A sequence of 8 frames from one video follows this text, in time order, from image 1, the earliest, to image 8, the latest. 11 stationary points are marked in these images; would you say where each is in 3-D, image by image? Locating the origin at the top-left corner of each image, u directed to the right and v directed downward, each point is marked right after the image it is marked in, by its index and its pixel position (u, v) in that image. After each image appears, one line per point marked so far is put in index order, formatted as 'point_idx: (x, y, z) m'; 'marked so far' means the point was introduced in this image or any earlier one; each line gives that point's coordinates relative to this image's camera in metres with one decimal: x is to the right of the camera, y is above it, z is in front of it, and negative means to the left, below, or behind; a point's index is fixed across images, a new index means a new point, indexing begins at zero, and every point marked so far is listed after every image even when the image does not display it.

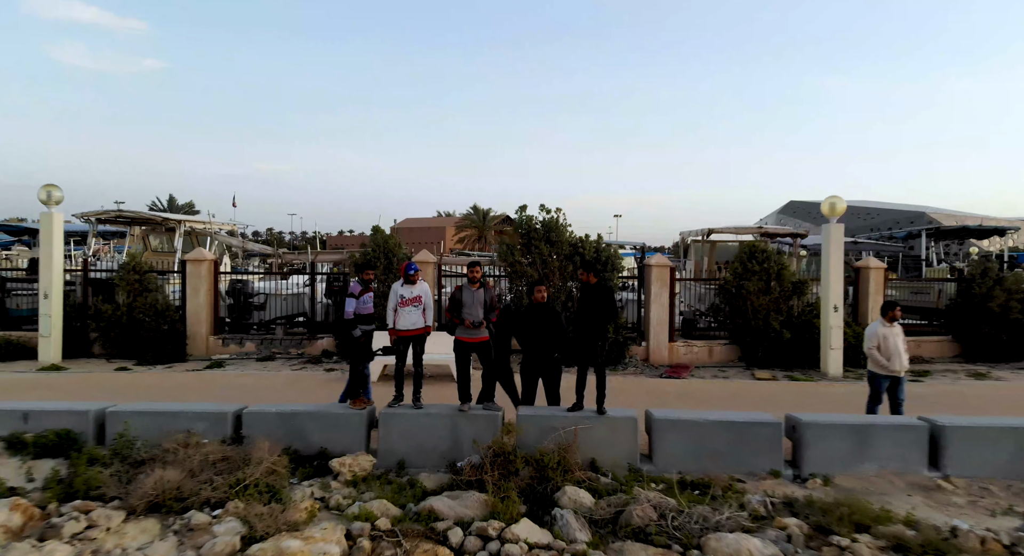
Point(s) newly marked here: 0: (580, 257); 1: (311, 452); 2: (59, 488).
0: (+0.9, +0.3, +7.7) m
1: (-1.4, -1.2, +4.1) m
2: (-2.7, -1.3, +3.5) m
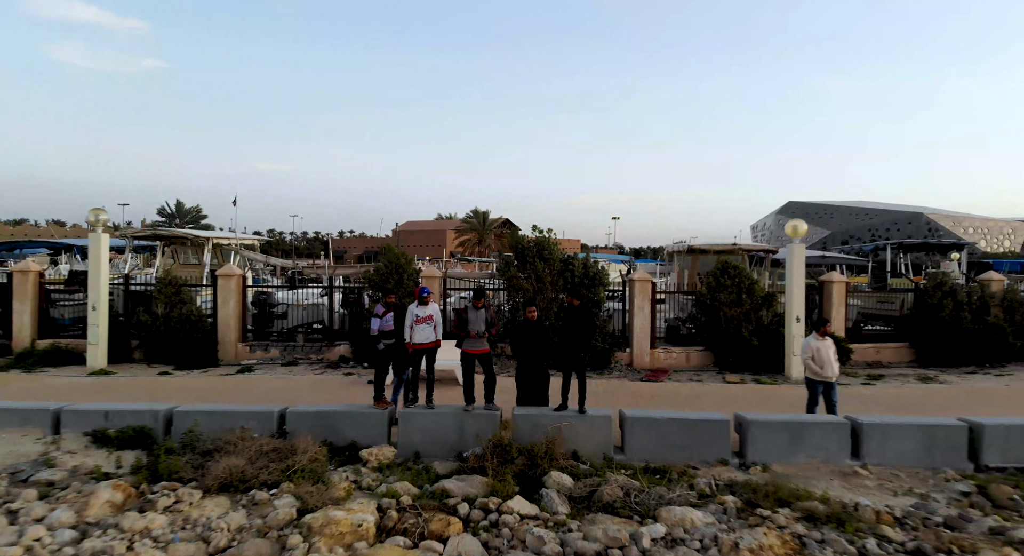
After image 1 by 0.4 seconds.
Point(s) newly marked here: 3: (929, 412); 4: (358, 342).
0: (+0.8, +0.1, +8.6) m
1: (-1.5, -1.4, +5.0) m
2: (-2.8, -1.5, +4.4) m
3: (+4.7, -1.4, +6.4) m
4: (-2.3, -0.9, +8.7) m
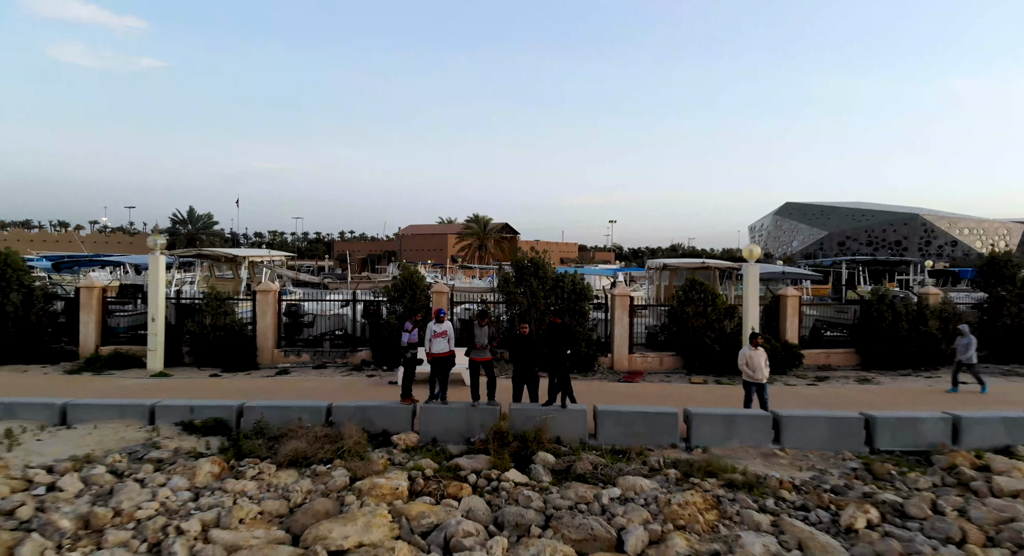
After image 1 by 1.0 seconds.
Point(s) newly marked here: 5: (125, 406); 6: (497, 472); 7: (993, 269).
0: (+0.8, -0.2, +9.9) m
1: (-1.5, -1.7, +6.4) m
2: (-2.8, -1.7, +5.8) m
3: (+4.6, -1.7, +7.8) m
4: (-2.3, -1.2, +10.0) m
5: (-4.4, -1.4, +6.5) m
6: (-0.1, -1.8, +5.5) m
7: (+9.7, +0.2, +11.6) m
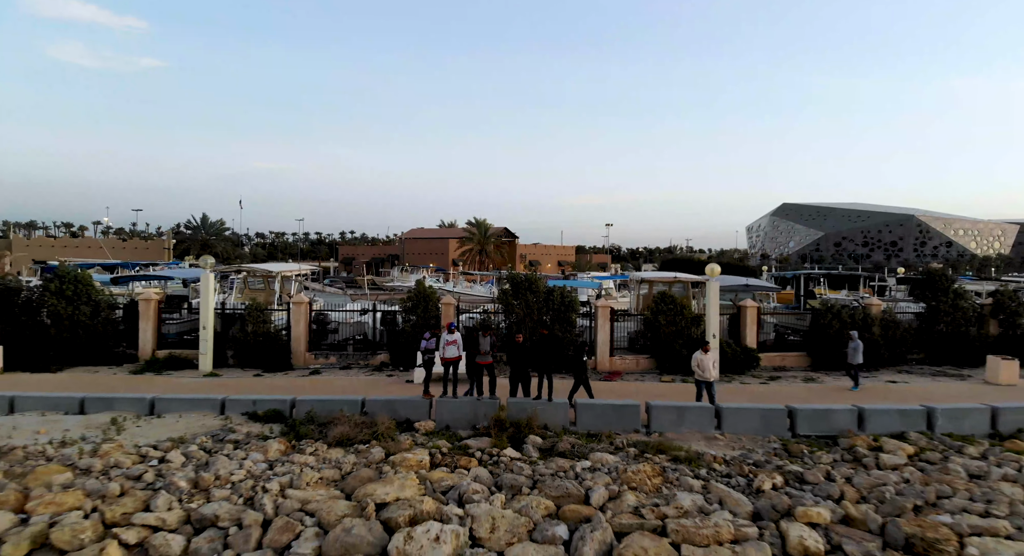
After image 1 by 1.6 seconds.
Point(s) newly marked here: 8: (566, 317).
0: (+0.8, -0.5, +11.6) m
1: (-1.5, -2.0, +8.0) m
2: (-2.8, -2.0, +7.4) m
3: (+4.6, -1.9, +9.5) m
4: (-2.4, -1.5, +11.7) m
5: (-4.4, -1.7, +8.2) m
6: (-0.2, -2.1, +7.1) m
7: (+9.6, -0.1, +13.2) m
8: (+1.1, -0.8, +11.6) m
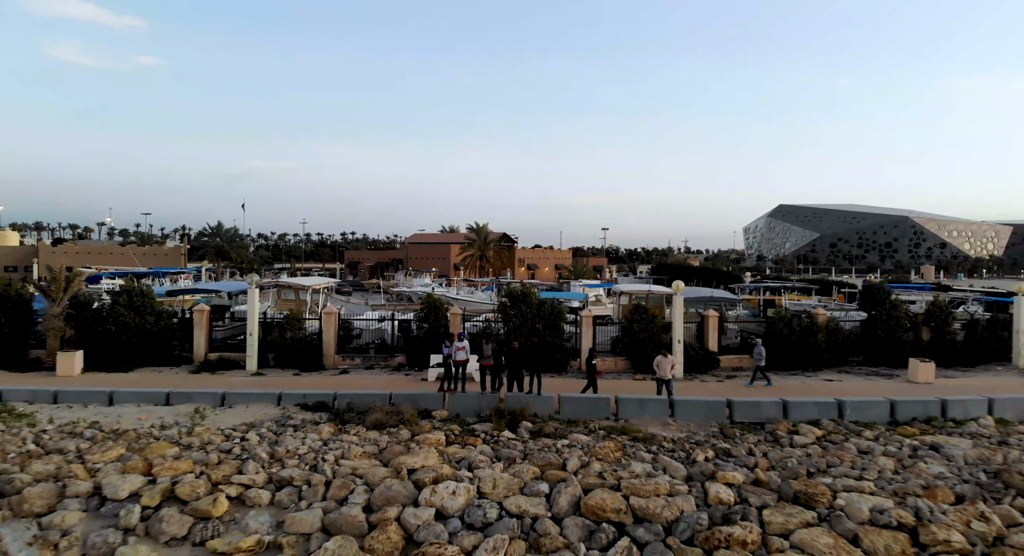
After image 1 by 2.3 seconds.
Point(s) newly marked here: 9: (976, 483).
0: (+0.7, -0.8, +13.7) m
1: (-1.6, -2.3, +10.1) m
2: (-2.9, -2.3, +9.5) m
3: (+4.5, -2.3, +11.5) m
4: (-2.4, -1.8, +13.8) m
5: (-4.5, -2.1, +10.3) m
6: (-0.2, -2.5, +9.2) m
7: (+9.5, -0.4, +15.3) m
8: (+1.0, -1.1, +13.6) m
9: (+6.6, -2.9, +8.3) m
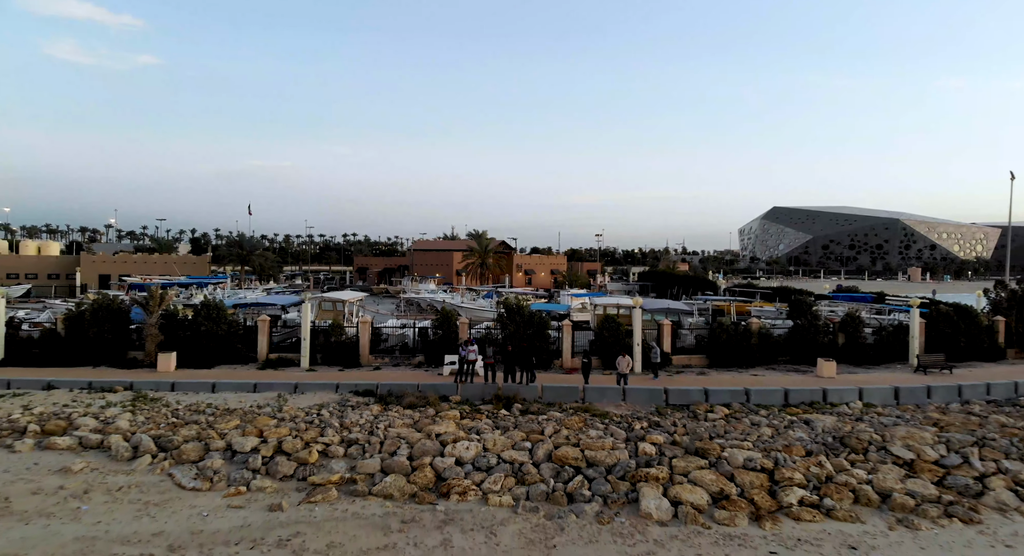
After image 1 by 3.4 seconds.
0: (+0.6, -1.3, +17.4) m
1: (-1.7, -2.8, +13.8) m
2: (-3.0, -2.9, +13.2) m
3: (+4.4, -2.8, +15.3) m
4: (-2.5, -2.3, +17.5) m
5: (-4.6, -2.6, +14.0) m
6: (-0.4, -3.0, +12.9) m
7: (+9.4, -0.9, +19.0) m
8: (+0.9, -1.6, +17.4) m
9: (+6.5, -3.5, +12.0) m
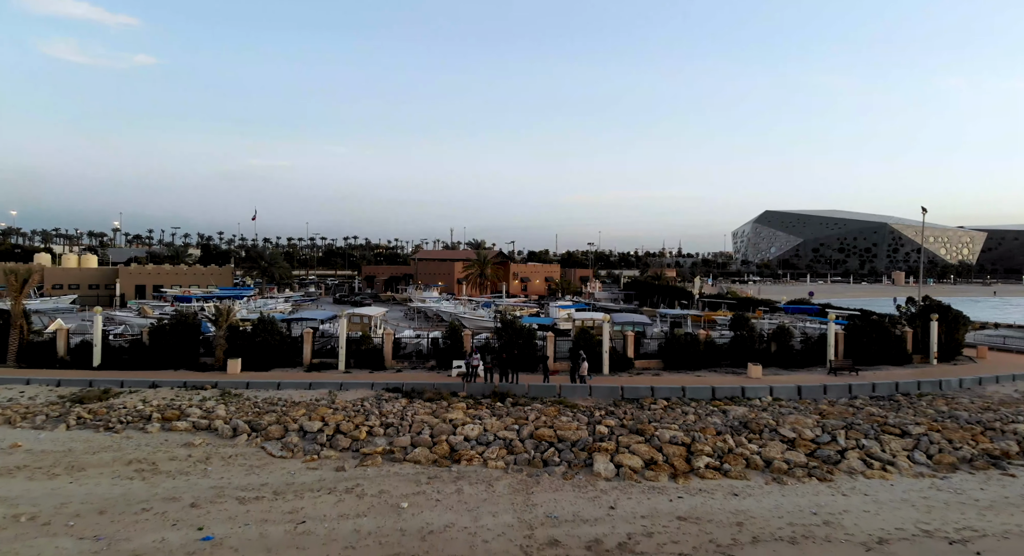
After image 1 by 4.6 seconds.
0: (+0.4, -2.1, +21.8) m
1: (-1.9, -3.6, +18.3) m
2: (-3.2, -3.7, +17.6) m
3: (+4.2, -3.6, +19.7) m
4: (-2.8, -3.1, +21.9) m
5: (-4.8, -3.4, +18.4) m
6: (-0.6, -3.8, +17.4) m
7: (+9.2, -1.7, +23.5) m
8: (+0.7, -2.4, +21.8) m
9: (+6.3, -4.3, +16.5) m
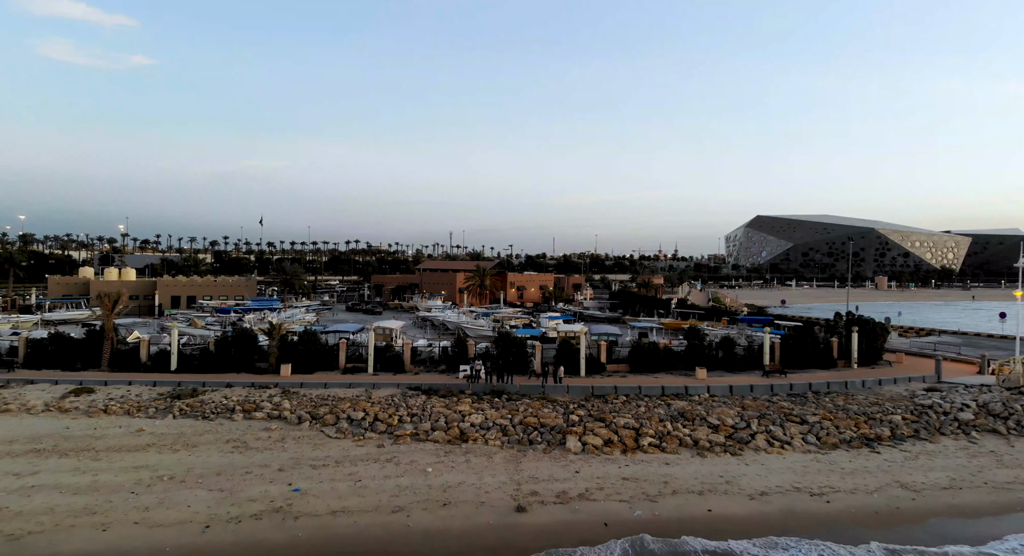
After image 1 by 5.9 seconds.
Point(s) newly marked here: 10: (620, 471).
0: (+0.1, -3.1, +27.1) m
1: (-2.1, -4.6, +23.6) m
2: (-3.4, -4.6, +23.0) m
3: (+4.0, -4.6, +25.1) m
4: (-3.0, -4.1, +27.2) m
5: (-5.0, -4.4, +23.7) m
6: (-0.8, -4.8, +22.7) m
7: (+9.0, -2.7, +28.8) m
8: (+0.5, -3.4, +27.1) m
9: (+6.1, -5.3, +21.8) m
10: (+3.5, -6.2, +18.4) m
